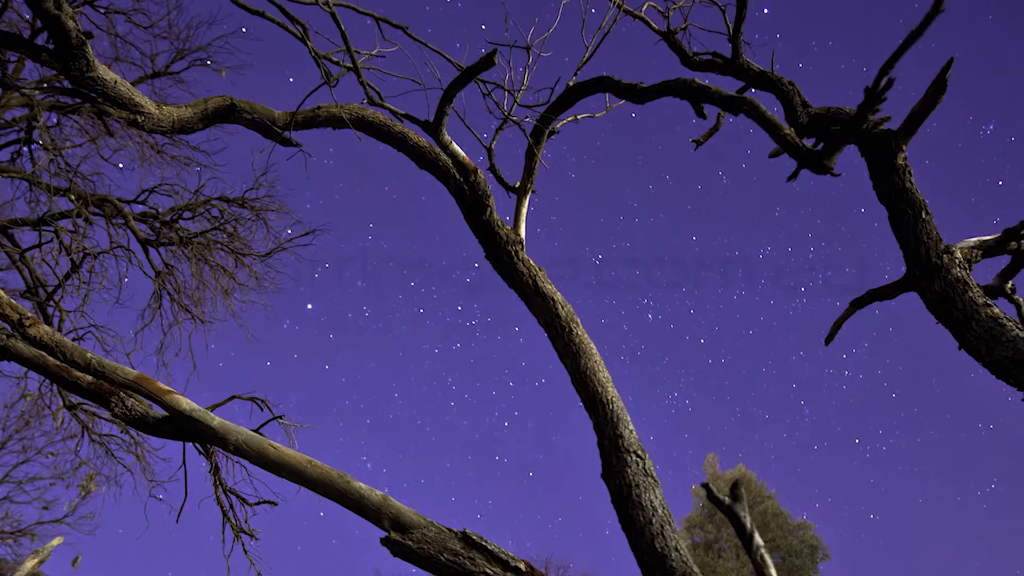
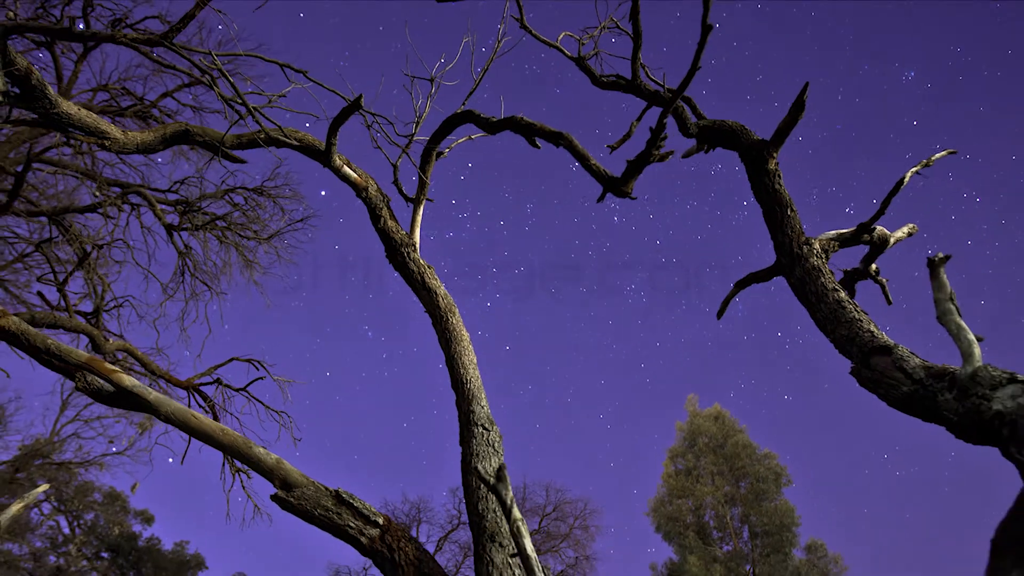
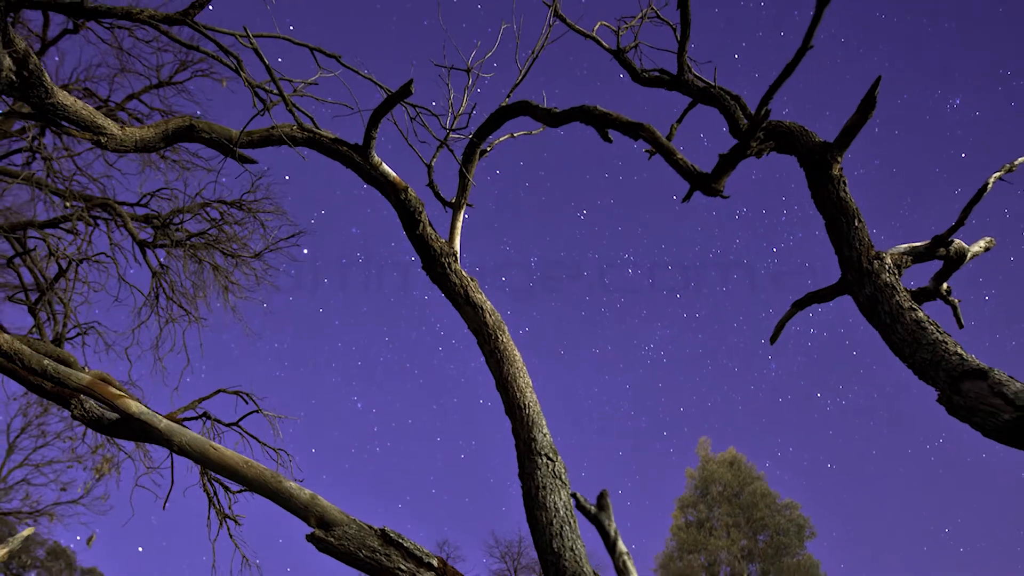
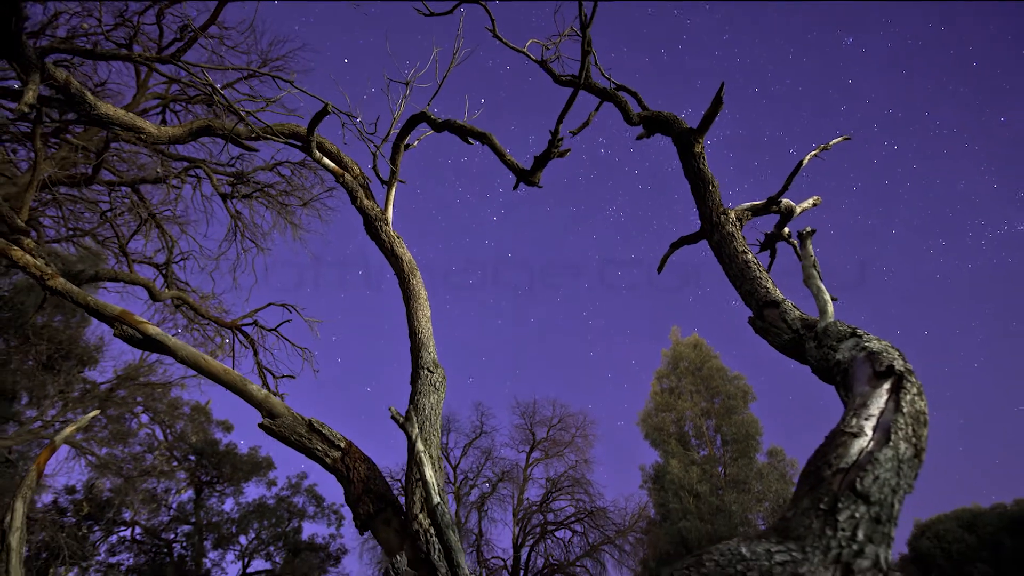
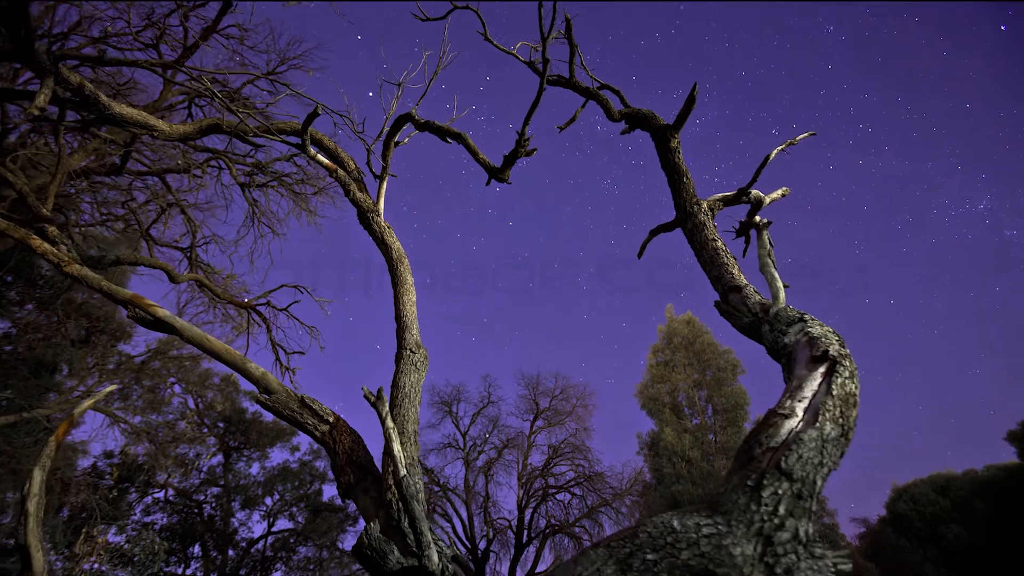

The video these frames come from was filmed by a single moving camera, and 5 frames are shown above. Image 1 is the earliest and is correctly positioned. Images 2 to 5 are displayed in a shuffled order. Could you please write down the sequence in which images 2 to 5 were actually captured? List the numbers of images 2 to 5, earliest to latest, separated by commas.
3, 2, 4, 5
